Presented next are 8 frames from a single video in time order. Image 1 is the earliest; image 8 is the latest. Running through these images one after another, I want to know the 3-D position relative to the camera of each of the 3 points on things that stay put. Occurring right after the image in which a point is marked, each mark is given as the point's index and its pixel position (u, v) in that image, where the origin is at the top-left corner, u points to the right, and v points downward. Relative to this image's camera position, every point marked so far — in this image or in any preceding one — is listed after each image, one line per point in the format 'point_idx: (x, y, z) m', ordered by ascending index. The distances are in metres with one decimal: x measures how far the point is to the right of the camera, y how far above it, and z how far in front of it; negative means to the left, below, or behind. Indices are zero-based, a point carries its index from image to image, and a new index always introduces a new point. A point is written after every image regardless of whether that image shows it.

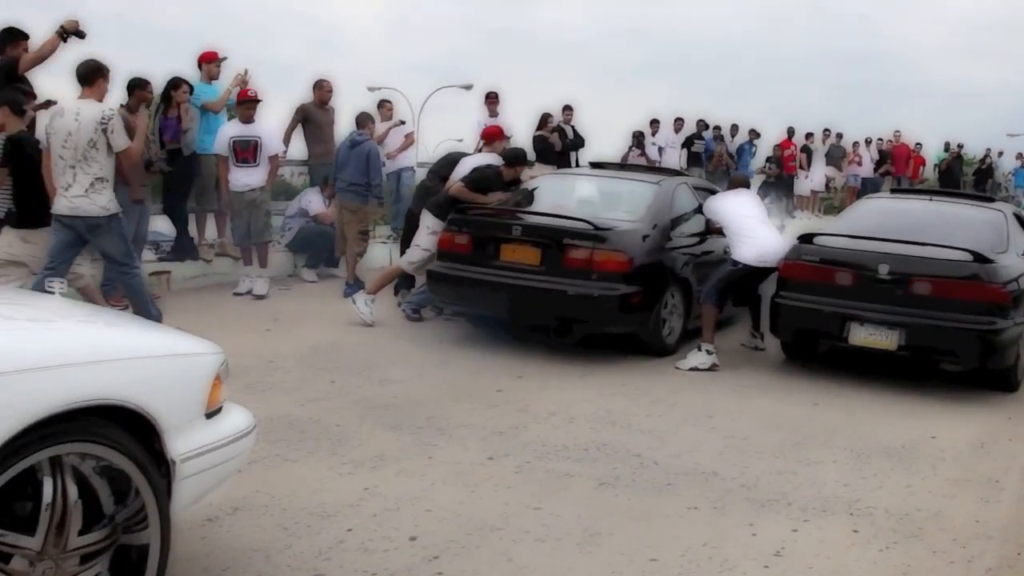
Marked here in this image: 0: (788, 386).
0: (+1.7, -0.6, +6.7) m
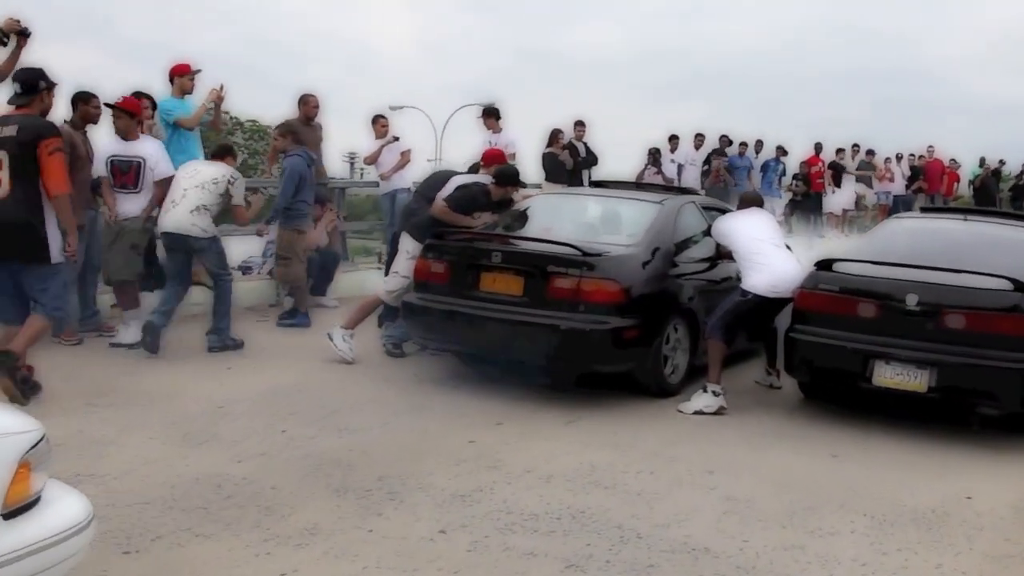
0: (+1.6, -0.8, +5.9) m
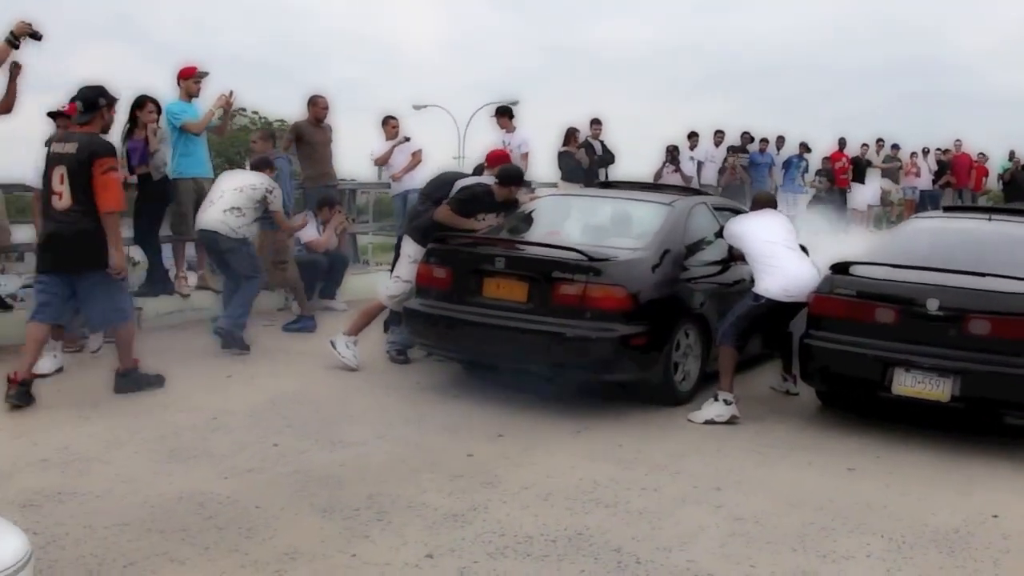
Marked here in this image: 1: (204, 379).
0: (+1.6, -0.8, +5.7) m
1: (-1.9, -0.6, +6.7) m
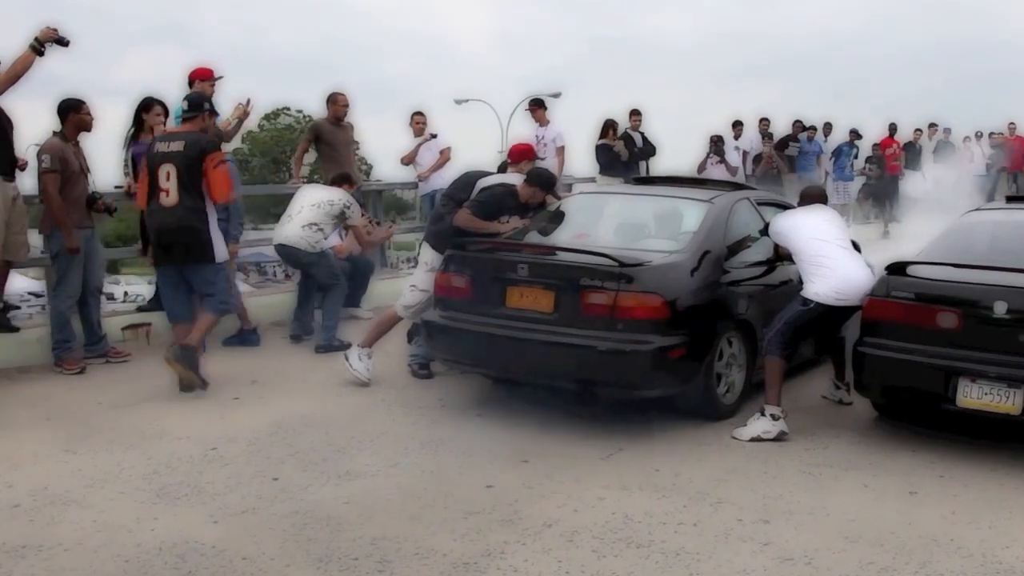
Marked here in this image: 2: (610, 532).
0: (+1.8, -0.9, +5.1) m
1: (-1.8, -0.7, +6.3) m
2: (+0.4, -1.0, +4.1) m
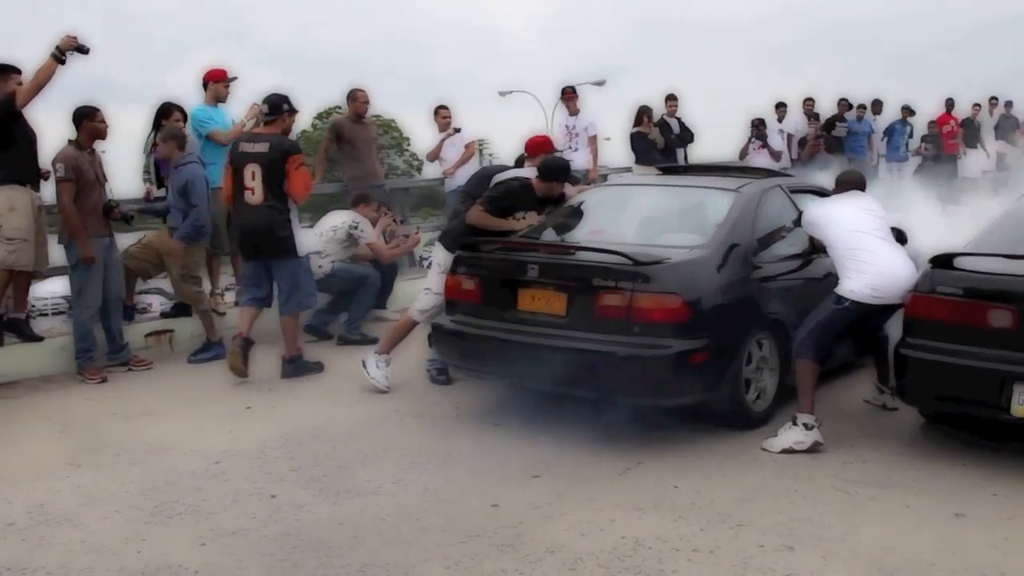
0: (+1.8, -0.8, +4.7) m
1: (-1.7, -0.7, +6.0) m
2: (+0.4, -1.0, +3.8) m
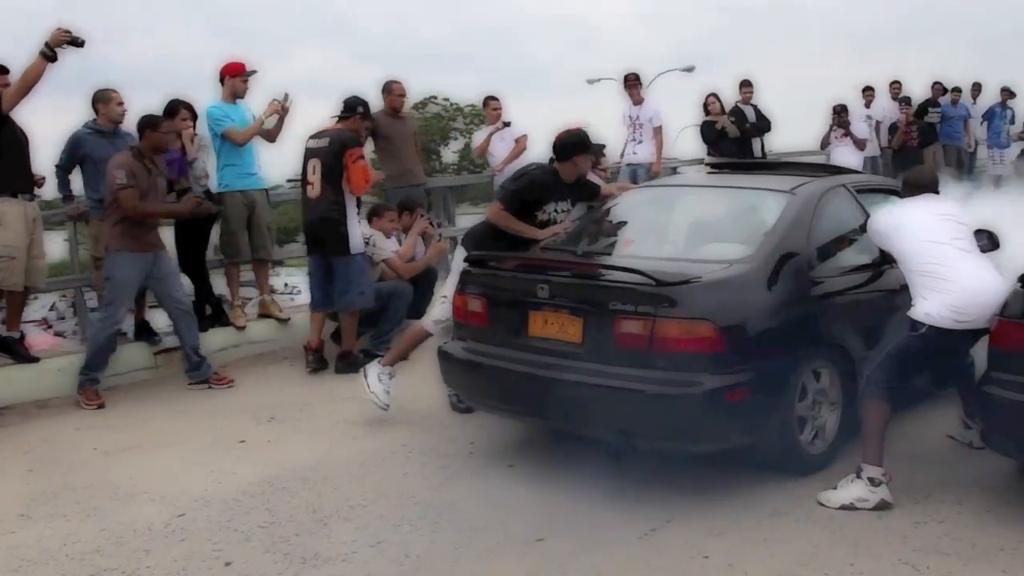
0: (+1.8, -0.9, +3.8) m
1: (-1.6, -0.8, +5.5) m
2: (+0.3, -1.1, +3.0) m
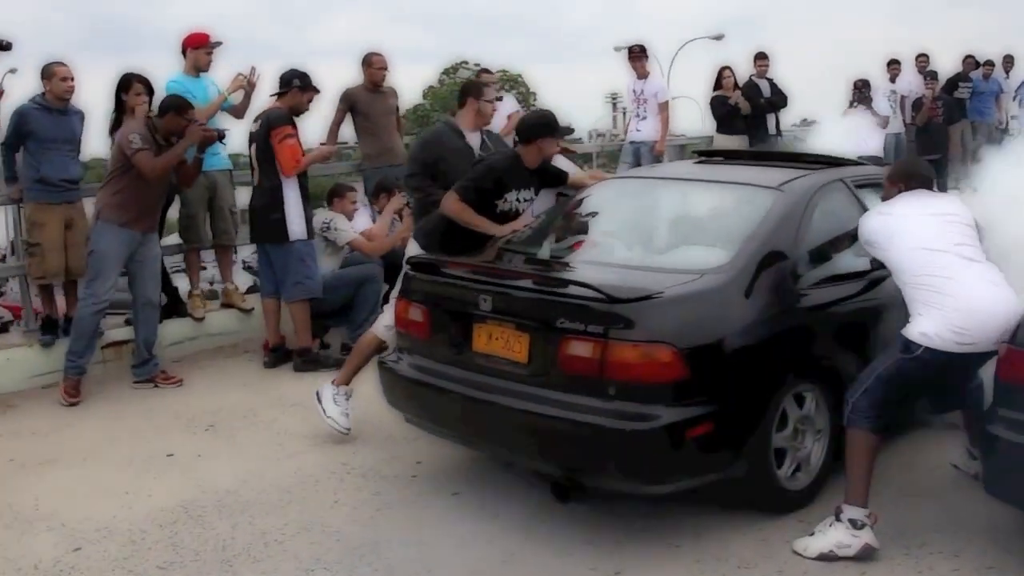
0: (+1.5, -1.0, +3.2) m
1: (-1.8, -0.8, +5.0) m
2: (0.0, -1.2, +2.5) m
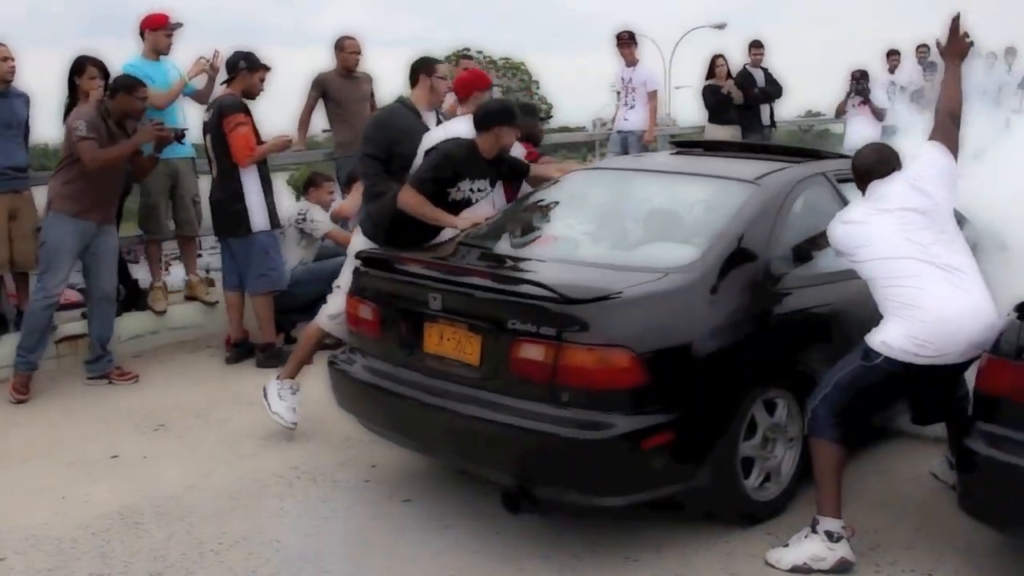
0: (+1.4, -1.0, +3.0) m
1: (-1.9, -0.8, +4.8) m
2: (-0.2, -1.2, +2.3) m
